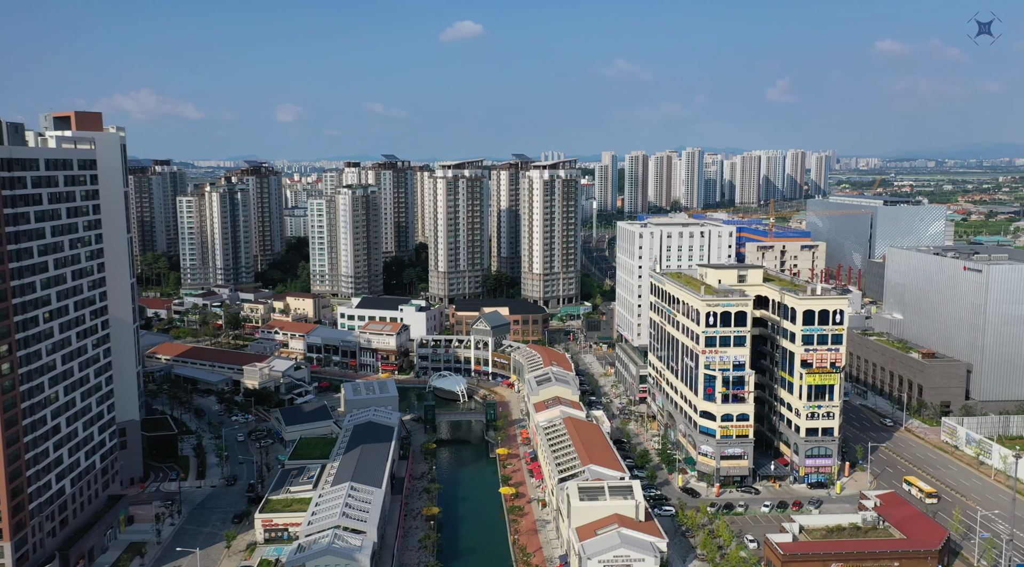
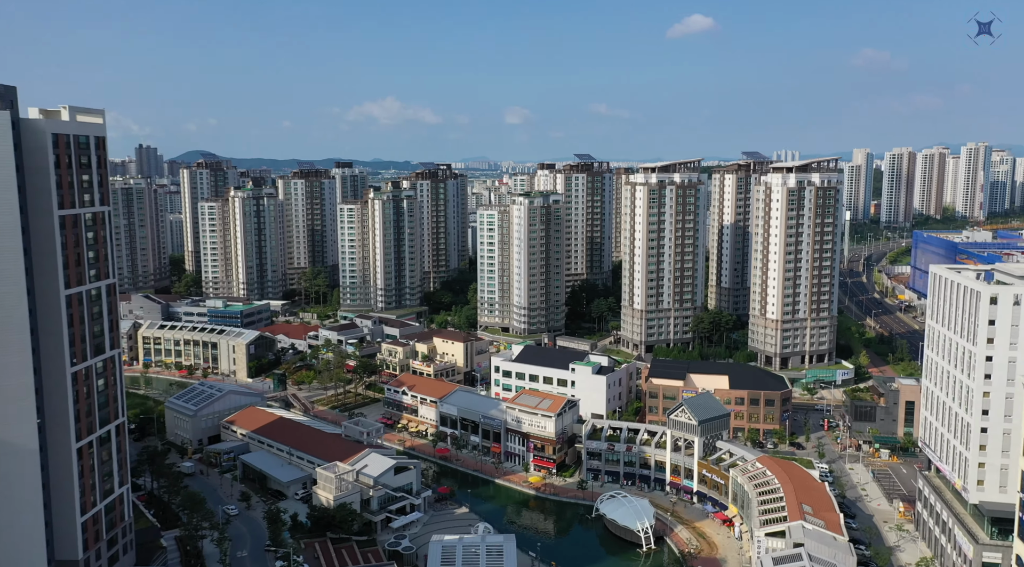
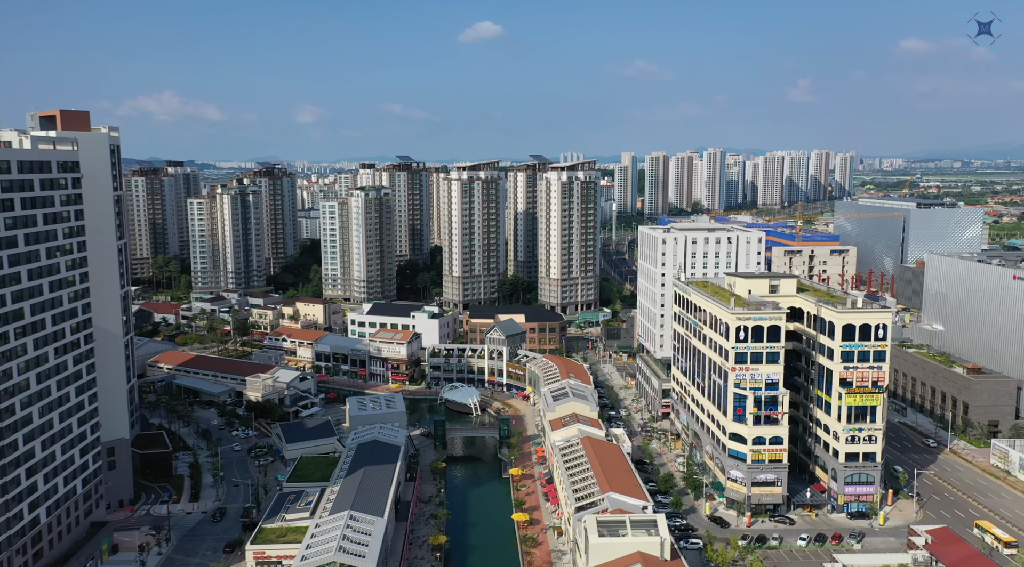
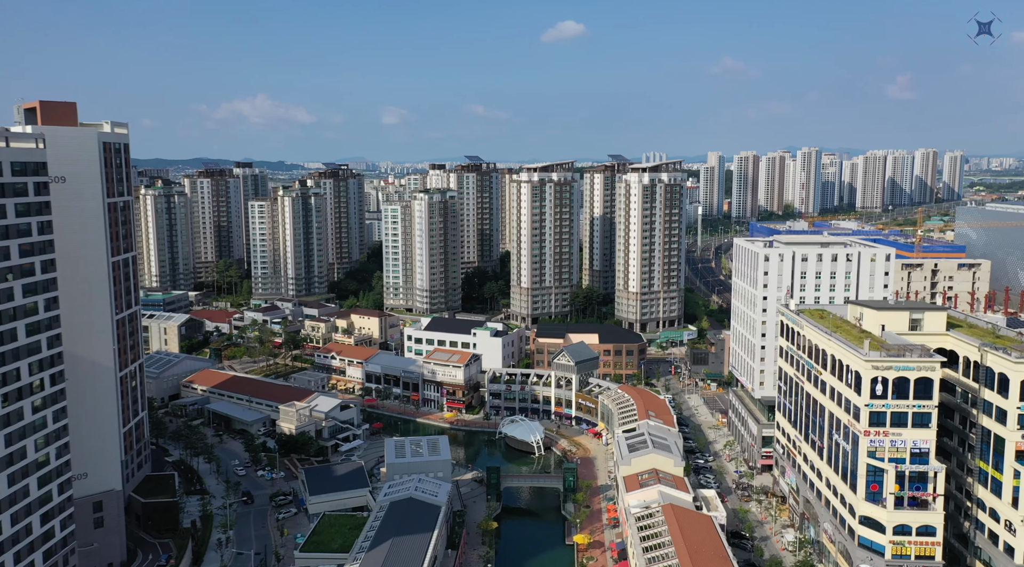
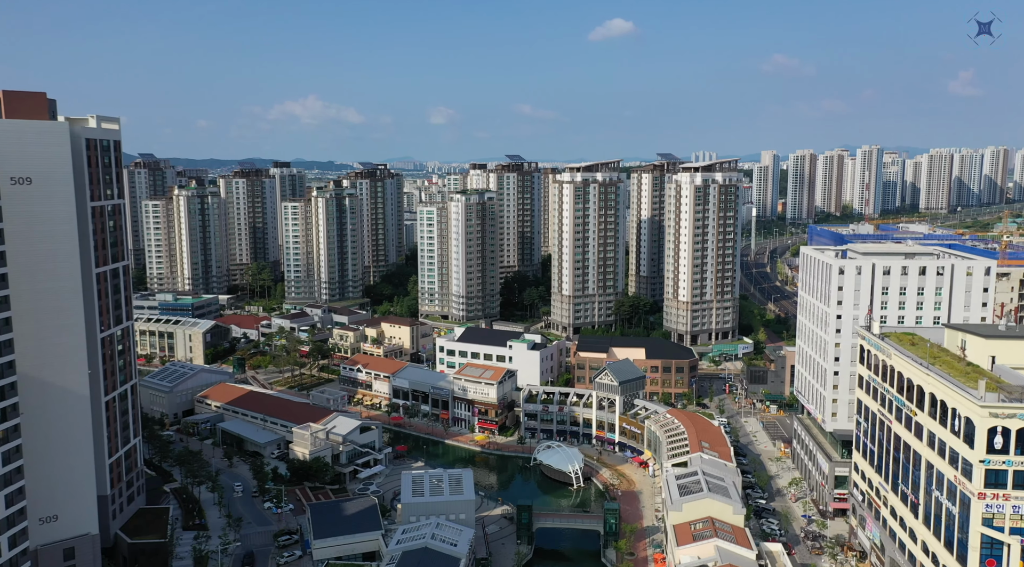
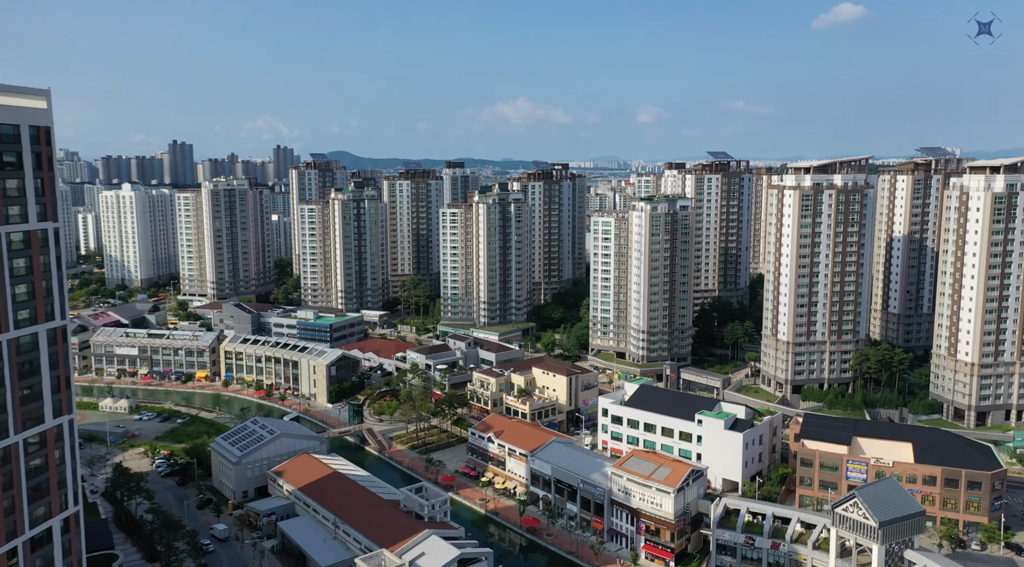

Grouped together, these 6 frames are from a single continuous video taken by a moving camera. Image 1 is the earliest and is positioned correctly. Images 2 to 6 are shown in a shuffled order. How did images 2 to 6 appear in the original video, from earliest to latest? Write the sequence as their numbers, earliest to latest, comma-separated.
3, 4, 5, 2, 6
